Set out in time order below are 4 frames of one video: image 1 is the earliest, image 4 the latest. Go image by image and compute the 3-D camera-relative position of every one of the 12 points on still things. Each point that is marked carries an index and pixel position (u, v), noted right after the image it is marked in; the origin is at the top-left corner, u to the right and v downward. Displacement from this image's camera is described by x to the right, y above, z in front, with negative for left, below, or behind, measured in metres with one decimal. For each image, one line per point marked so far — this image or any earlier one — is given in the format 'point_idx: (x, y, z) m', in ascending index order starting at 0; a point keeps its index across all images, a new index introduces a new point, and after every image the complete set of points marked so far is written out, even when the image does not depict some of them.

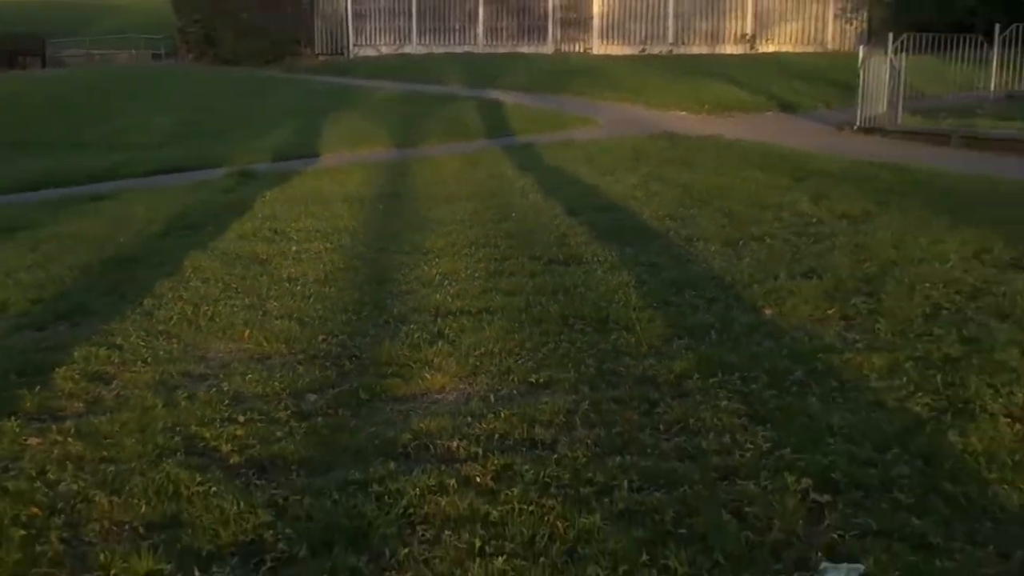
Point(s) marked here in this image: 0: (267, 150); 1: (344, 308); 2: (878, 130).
0: (-4.4, +2.5, +19.8) m
1: (-1.1, -0.1, +7.0) m
2: (+6.1, +2.6, +18.4) m
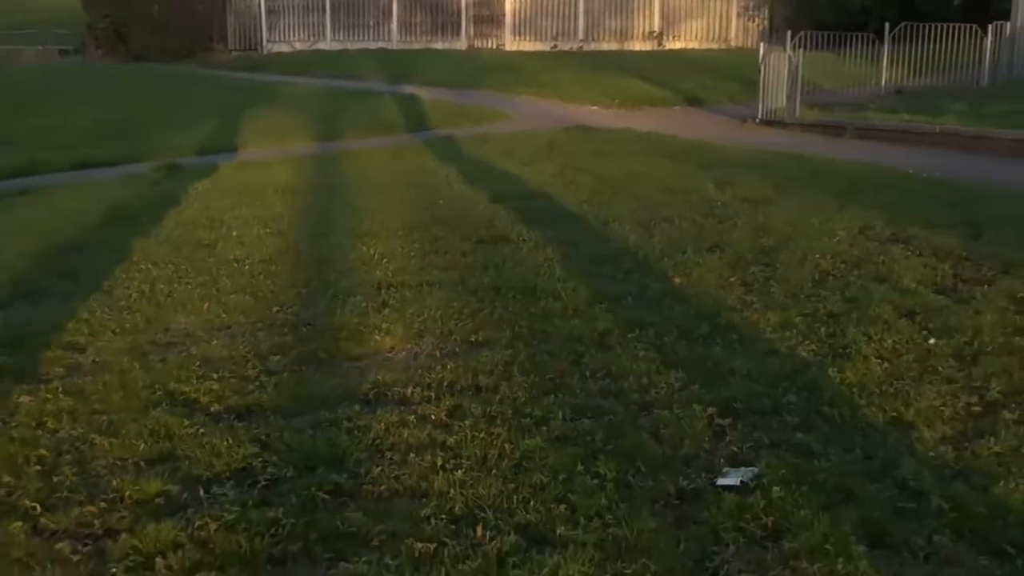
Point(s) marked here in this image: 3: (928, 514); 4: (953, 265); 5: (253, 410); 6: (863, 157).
0: (-5.9, +2.6, +20.1) m
1: (-1.5, 0.0, +7.6) m
2: (+4.7, +2.9, +19.5) m
3: (+1.4, -0.8, +3.8) m
4: (+3.0, +0.2, +7.5) m
5: (-1.2, -0.6, +5.1) m
6: (+4.7, +1.8, +14.8) m
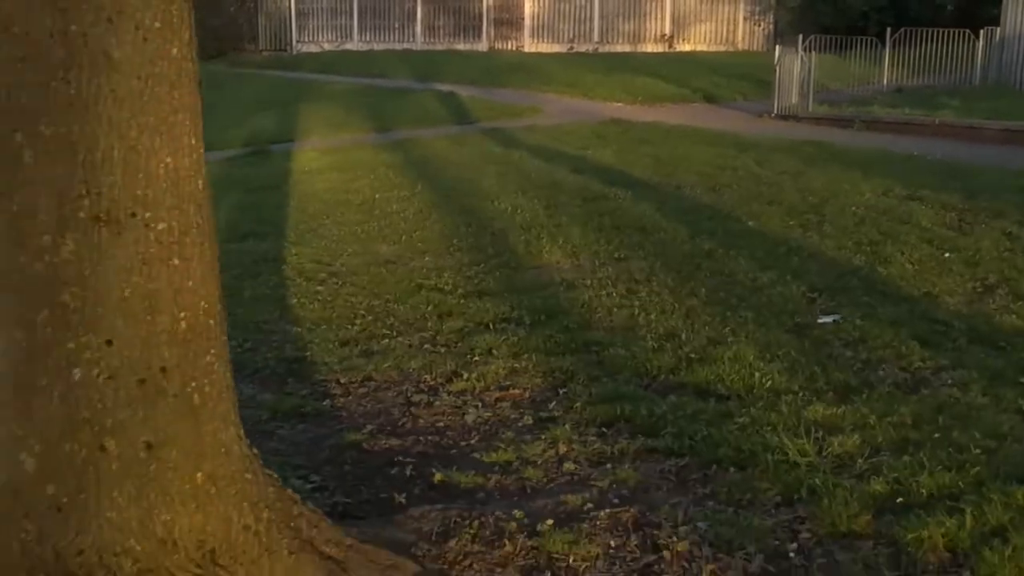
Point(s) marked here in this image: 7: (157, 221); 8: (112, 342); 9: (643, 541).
0: (-5.0, +3.1, +22.4) m
1: (-0.5, +0.6, +10.0) m
2: (+5.6, +3.4, +21.9) m
3: (+2.5, -0.2, +6.1) m
4: (+4.0, +0.7, +9.9) m
5: (-0.2, 0.0, +7.5) m
6: (+5.7, +2.3, +17.2) m
7: (-0.9, +0.2, +2.8) m
8: (-1.0, -0.1, +2.8) m
9: (+0.4, -0.8, +3.6) m
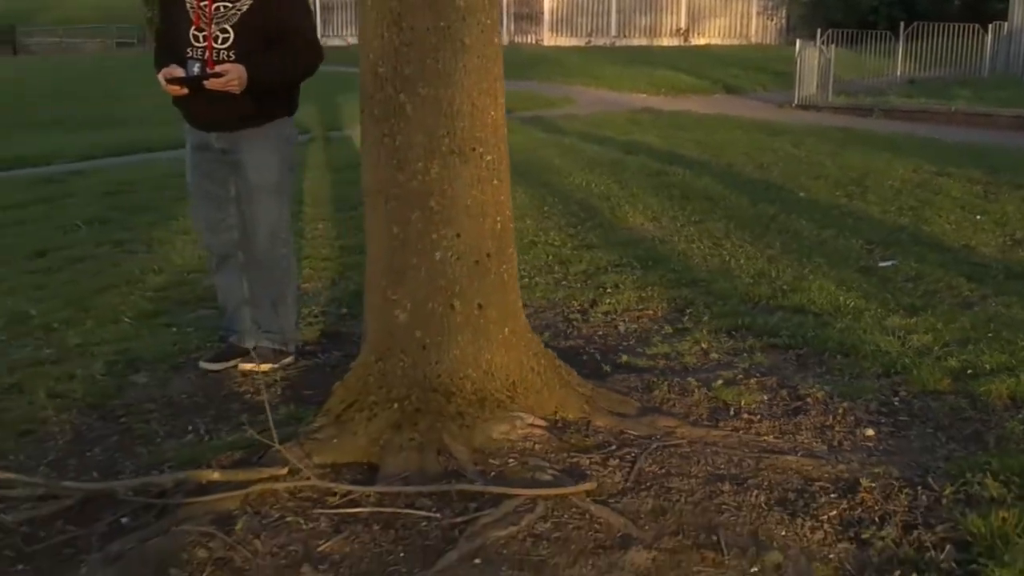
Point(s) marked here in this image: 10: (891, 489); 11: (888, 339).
0: (-4.2, +3.6, +23.7) m
1: (+0.3, +0.9, +11.3) m
2: (+6.4, +3.8, +23.3) m
3: (+3.3, +0.1, +7.5) m
4: (+4.8, +1.0, +11.3) m
5: (+0.6, +0.3, +8.9) m
6: (+6.5, +2.7, +18.6) m
7: (-0.1, +0.5, +4.2) m
8: (-0.2, +0.2, +4.2) m
9: (+1.3, -0.5, +5.0) m
10: (+1.4, -0.7, +3.9) m
11: (+2.0, -0.3, +5.8) m
